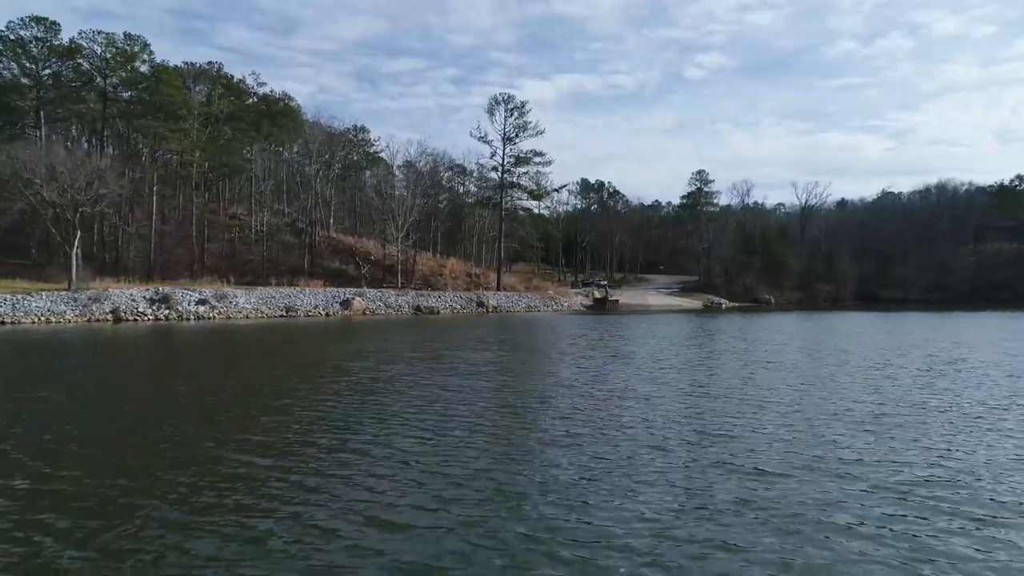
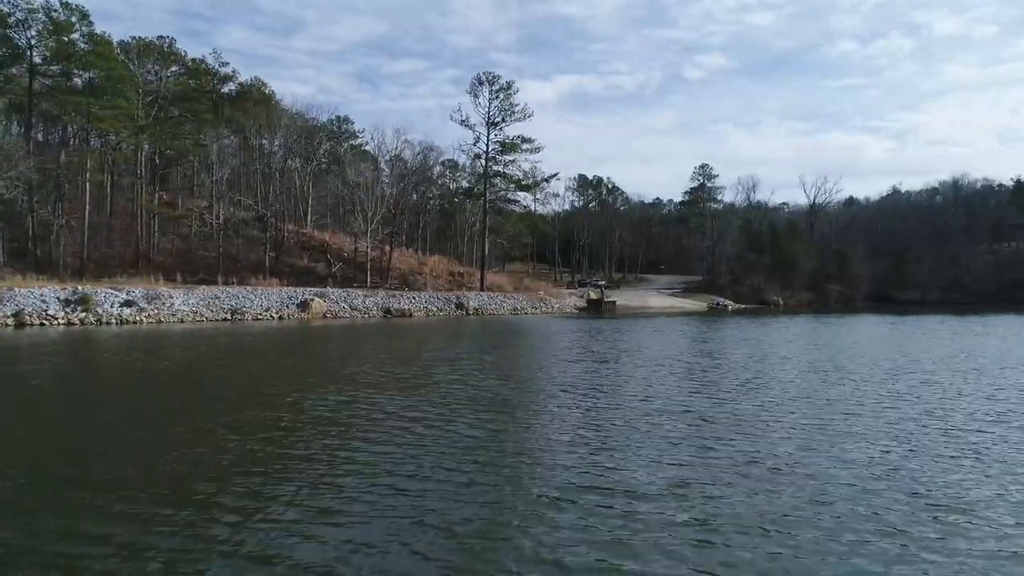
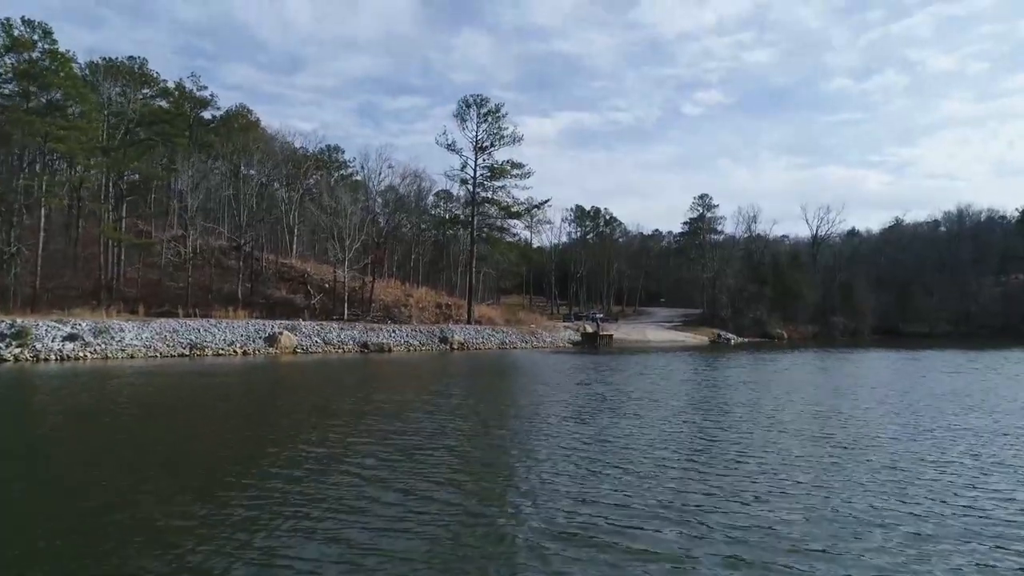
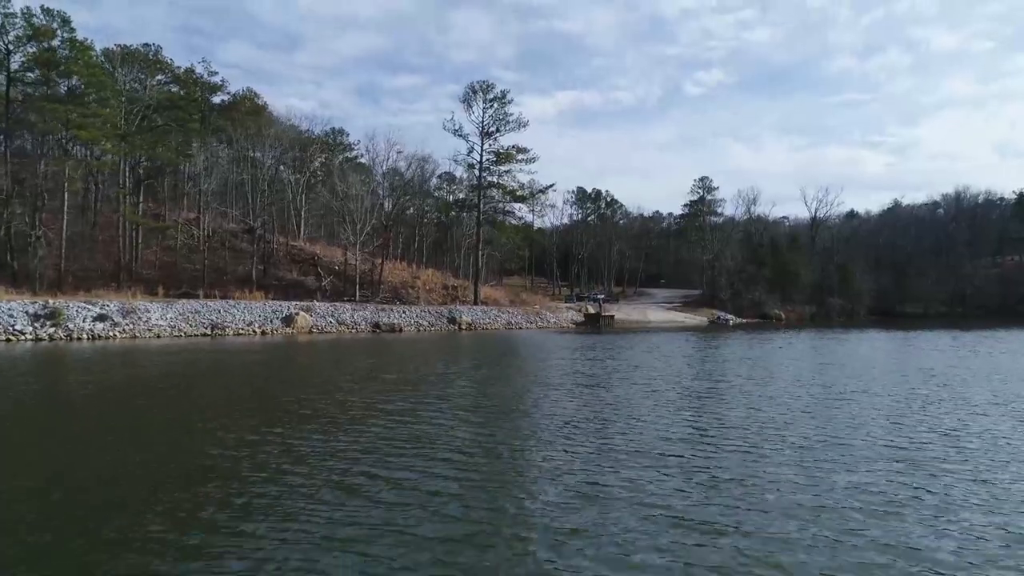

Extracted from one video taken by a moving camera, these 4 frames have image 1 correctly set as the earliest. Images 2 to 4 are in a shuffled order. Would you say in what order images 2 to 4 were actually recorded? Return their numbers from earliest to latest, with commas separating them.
2, 4, 3
